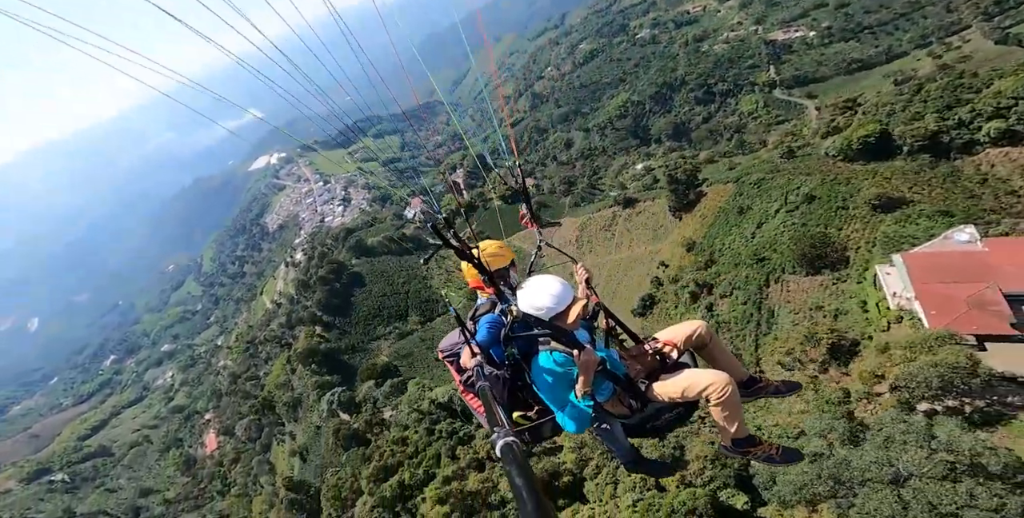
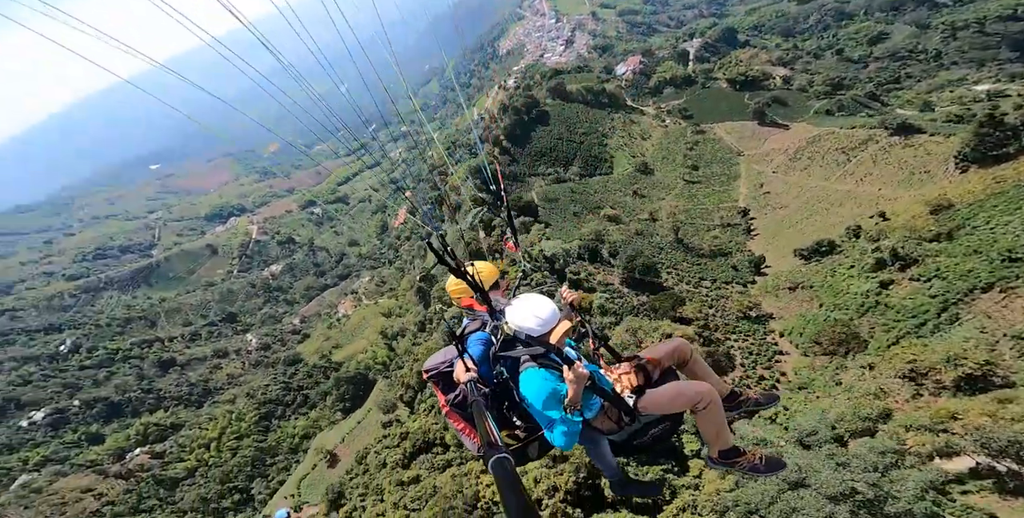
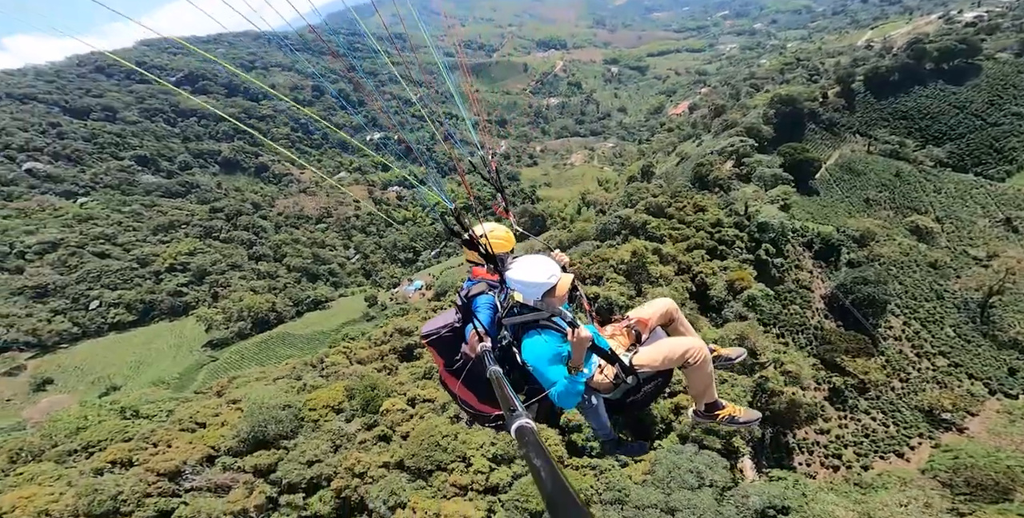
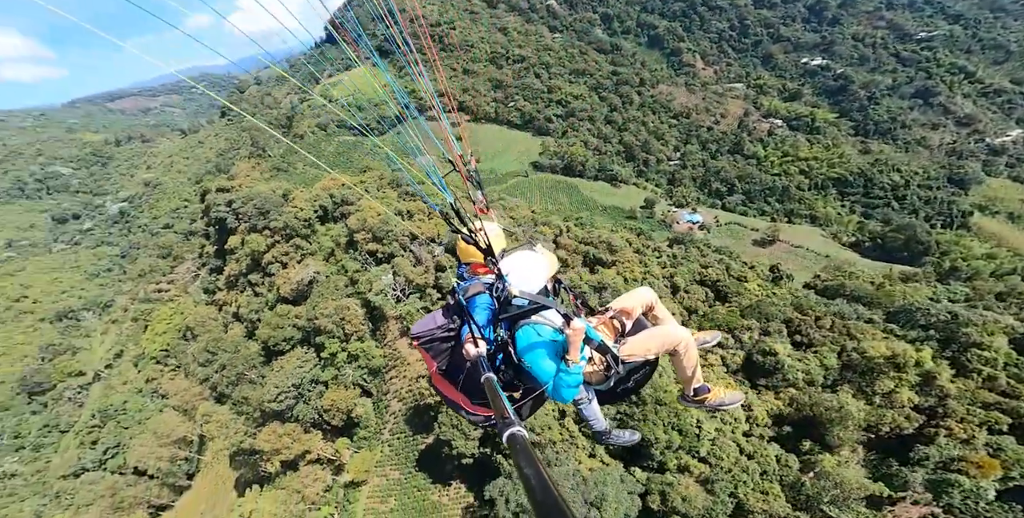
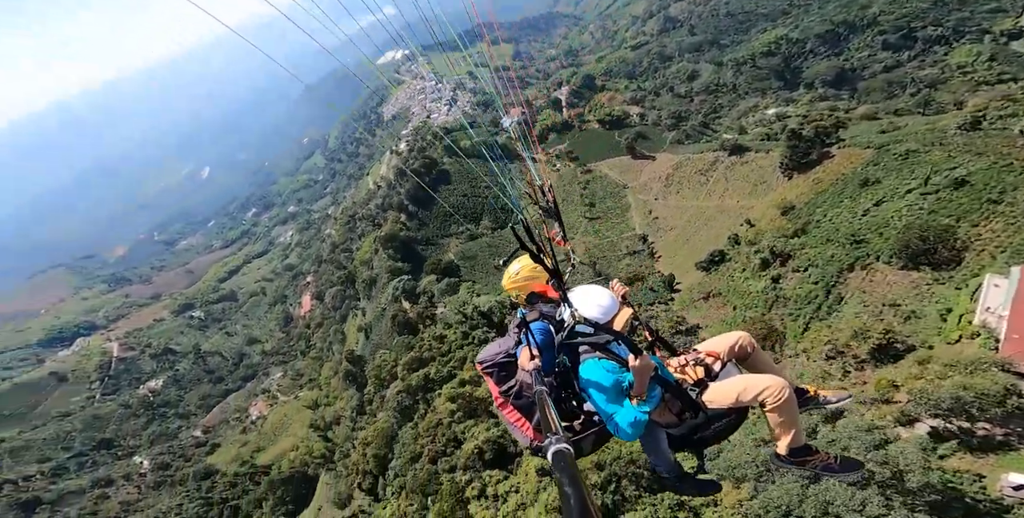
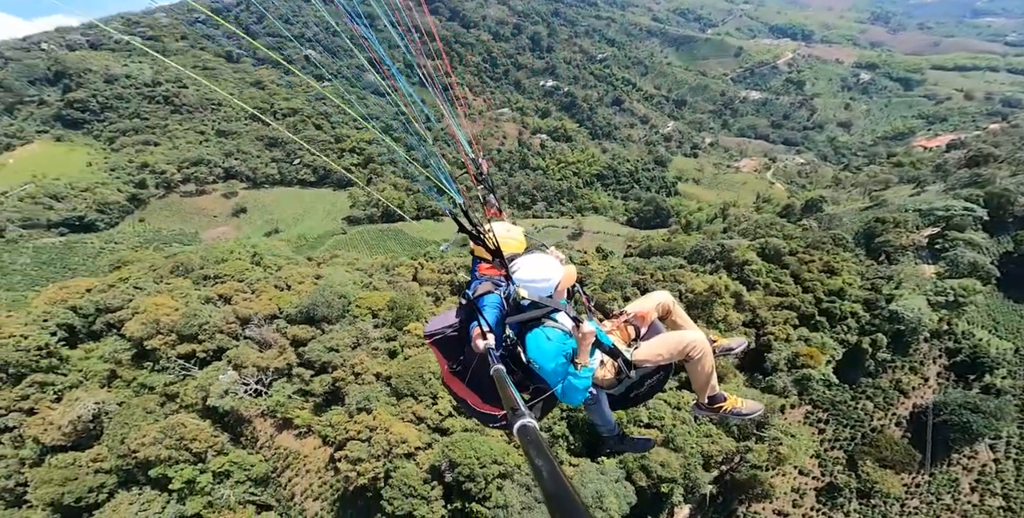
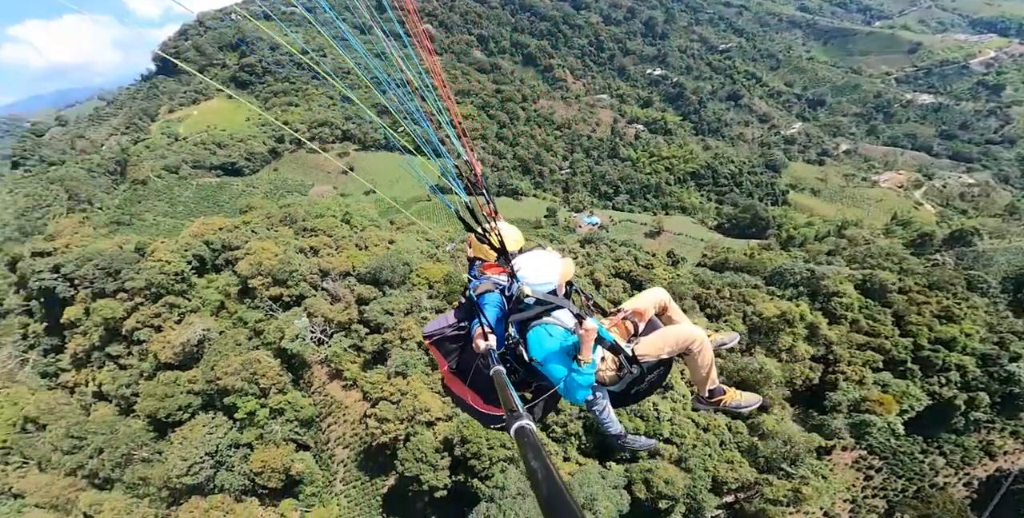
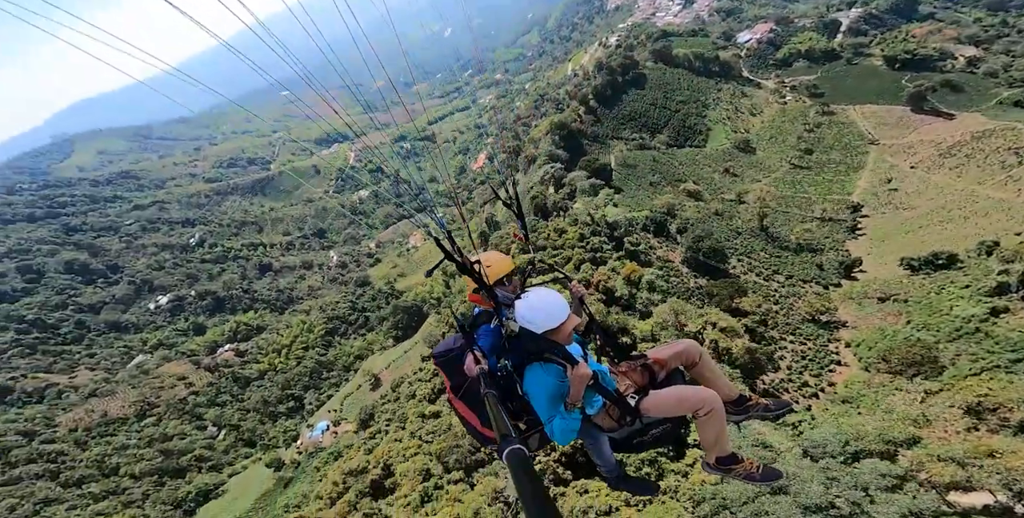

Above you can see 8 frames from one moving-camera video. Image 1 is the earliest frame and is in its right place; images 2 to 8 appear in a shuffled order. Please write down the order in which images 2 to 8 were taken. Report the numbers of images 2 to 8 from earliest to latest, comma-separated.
5, 2, 8, 3, 6, 7, 4
